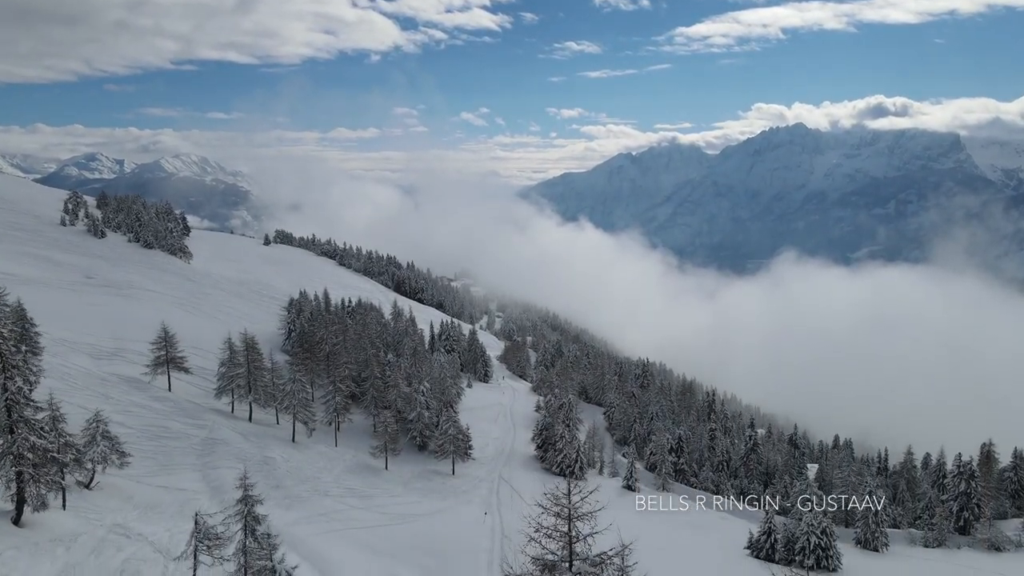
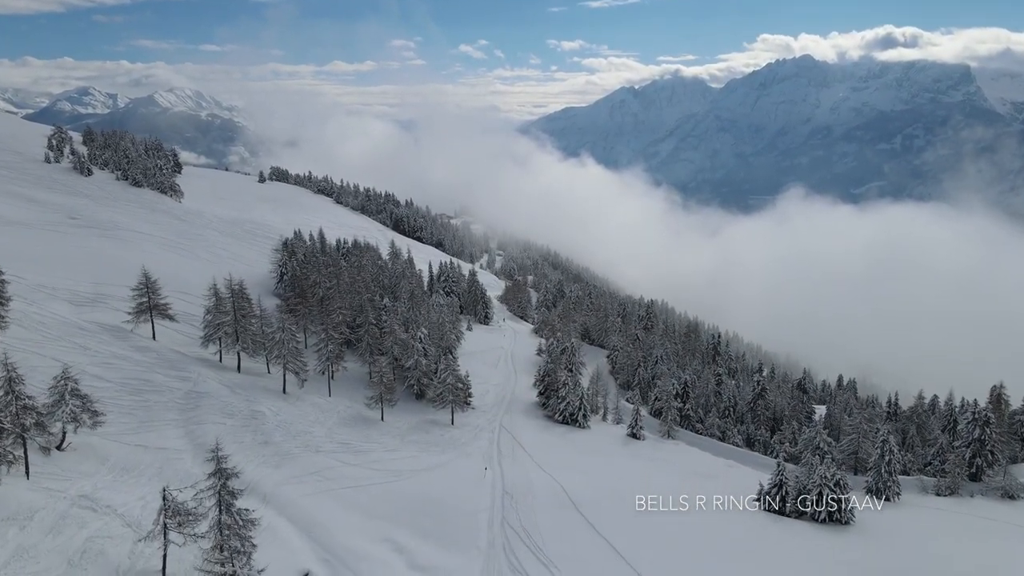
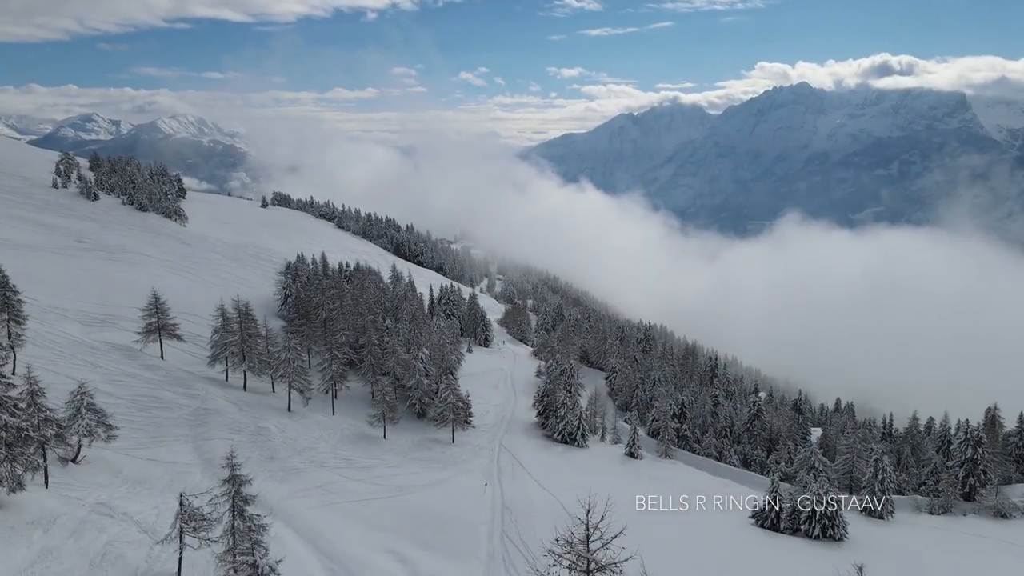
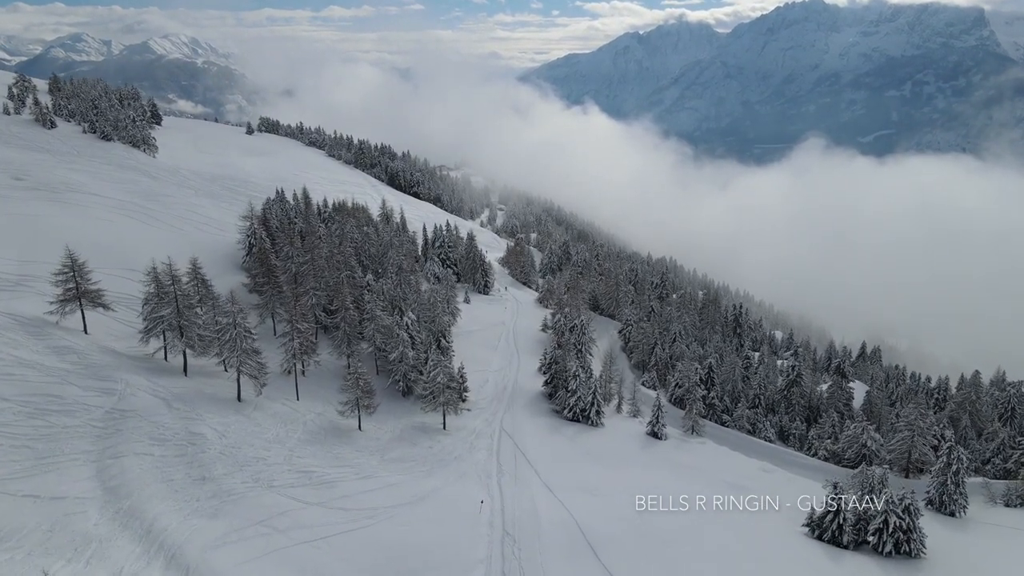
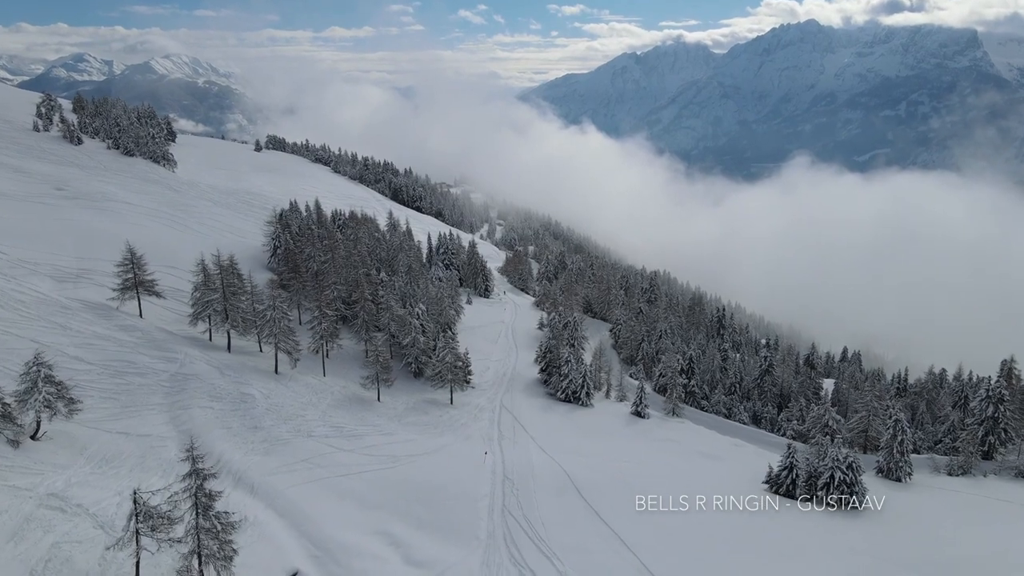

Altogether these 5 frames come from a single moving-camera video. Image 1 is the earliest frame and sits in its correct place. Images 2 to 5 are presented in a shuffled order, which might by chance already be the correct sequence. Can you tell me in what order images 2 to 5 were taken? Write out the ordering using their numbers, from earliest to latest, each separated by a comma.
3, 2, 5, 4
